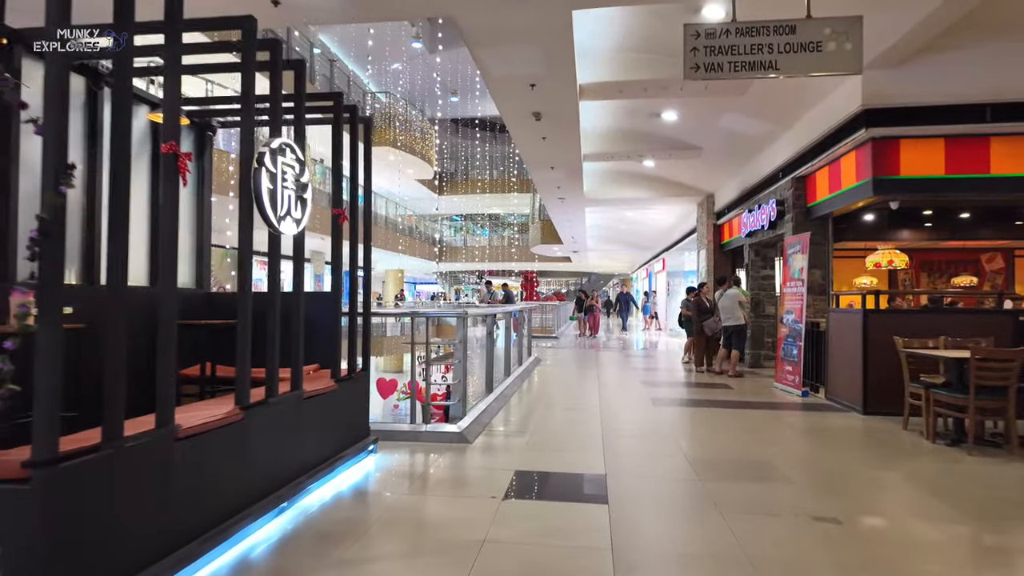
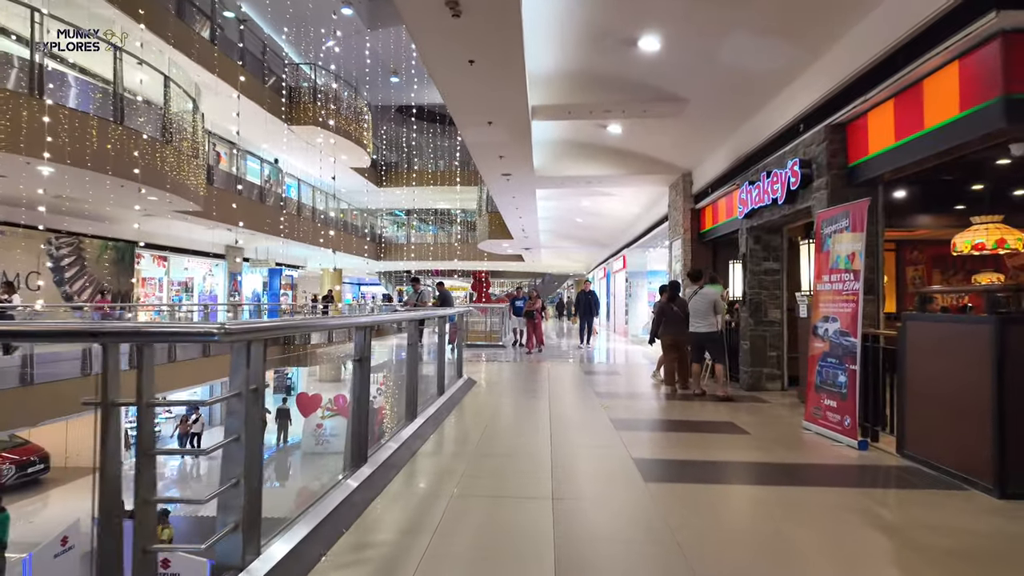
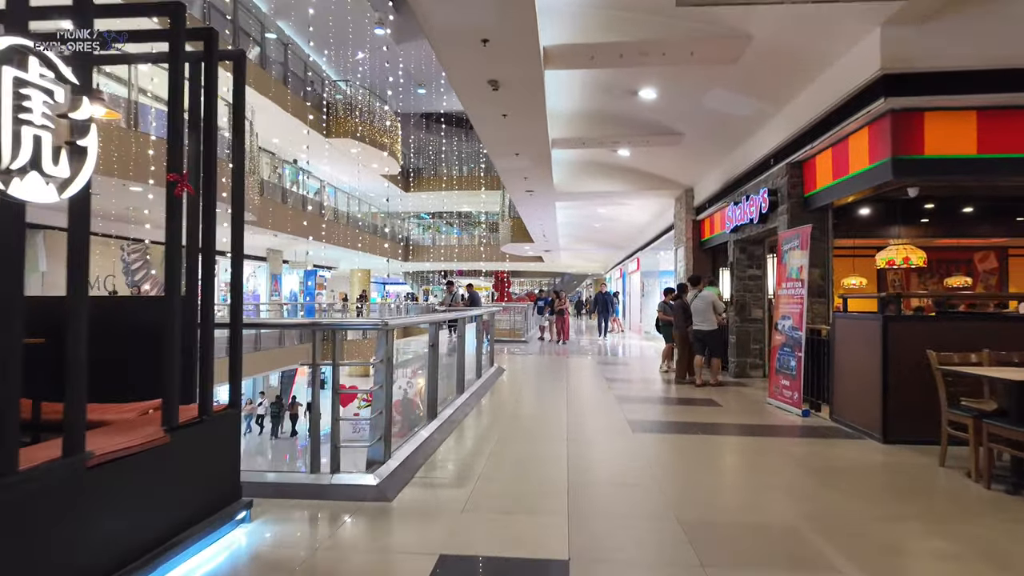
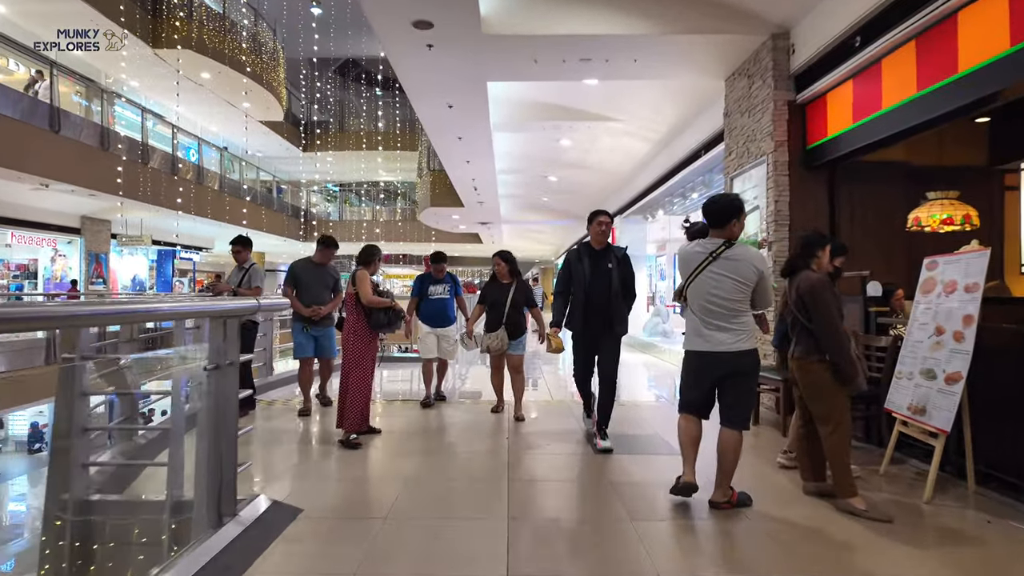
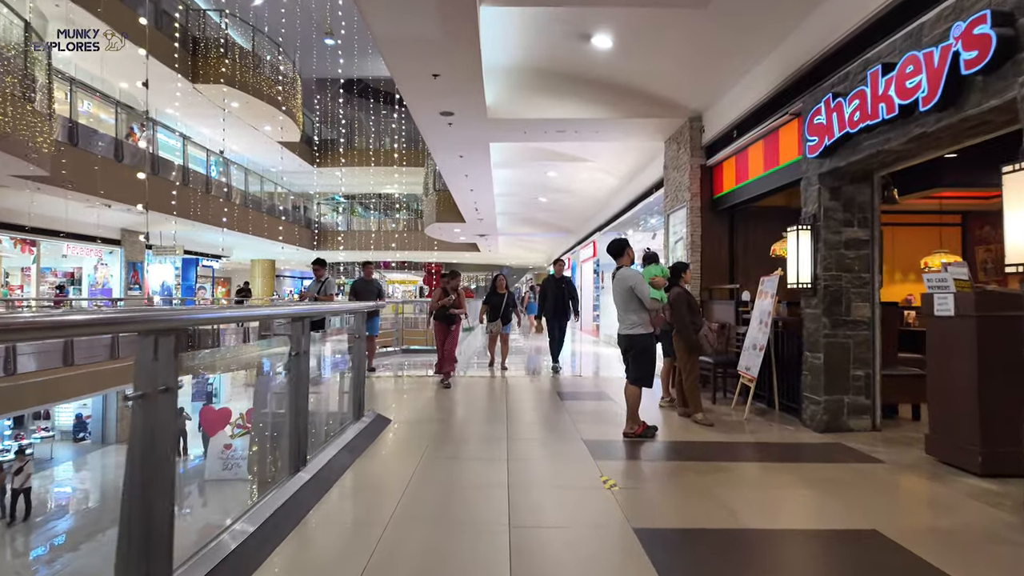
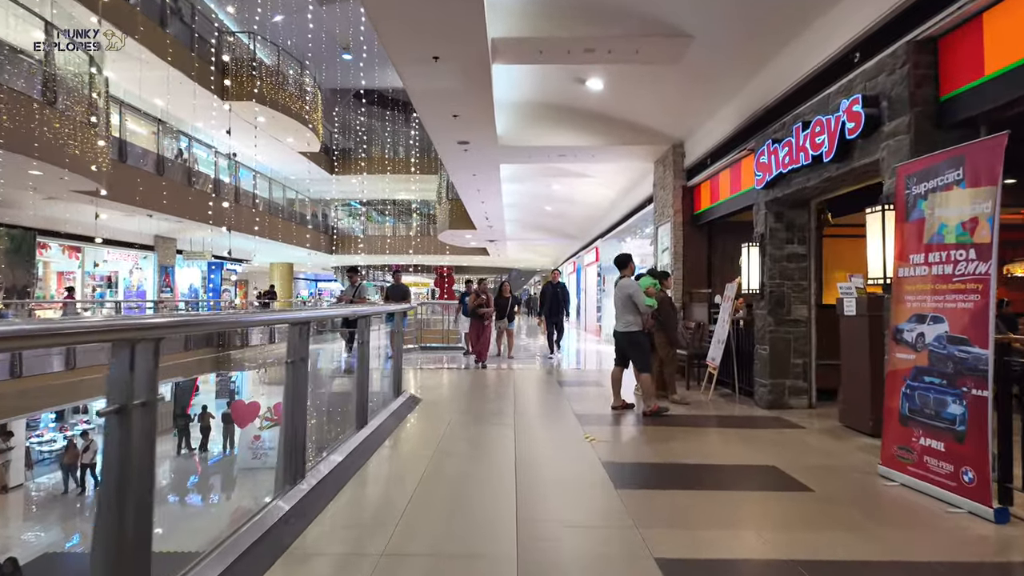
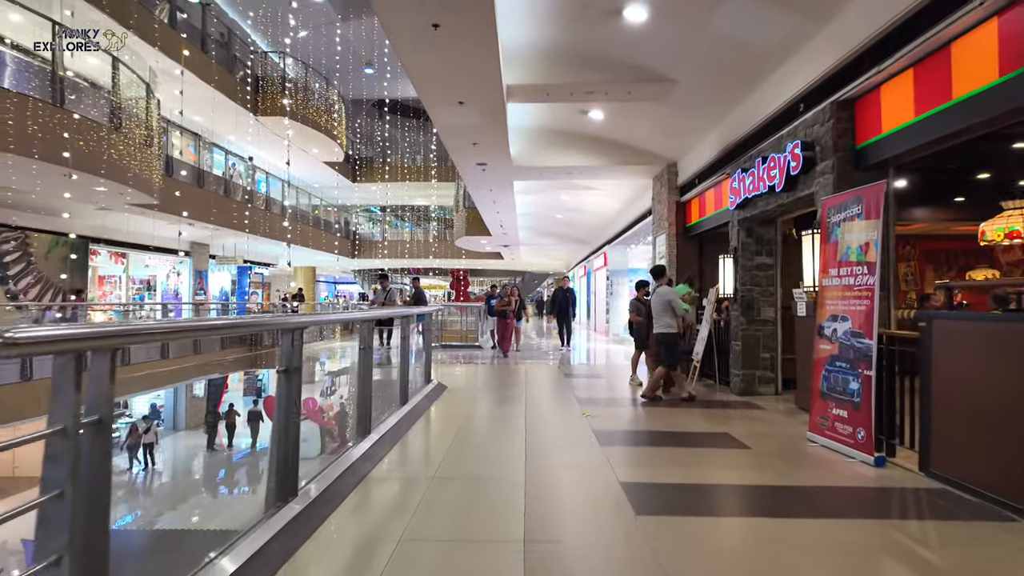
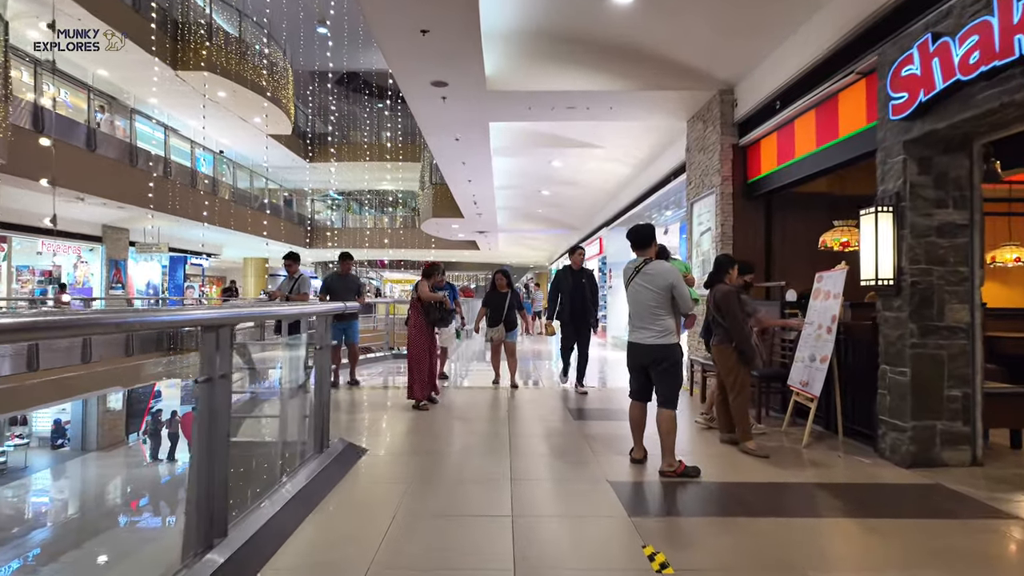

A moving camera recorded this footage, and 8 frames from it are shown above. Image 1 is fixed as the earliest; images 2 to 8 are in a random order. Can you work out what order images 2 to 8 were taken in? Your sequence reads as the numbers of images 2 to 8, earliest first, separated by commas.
3, 2, 7, 6, 5, 8, 4
